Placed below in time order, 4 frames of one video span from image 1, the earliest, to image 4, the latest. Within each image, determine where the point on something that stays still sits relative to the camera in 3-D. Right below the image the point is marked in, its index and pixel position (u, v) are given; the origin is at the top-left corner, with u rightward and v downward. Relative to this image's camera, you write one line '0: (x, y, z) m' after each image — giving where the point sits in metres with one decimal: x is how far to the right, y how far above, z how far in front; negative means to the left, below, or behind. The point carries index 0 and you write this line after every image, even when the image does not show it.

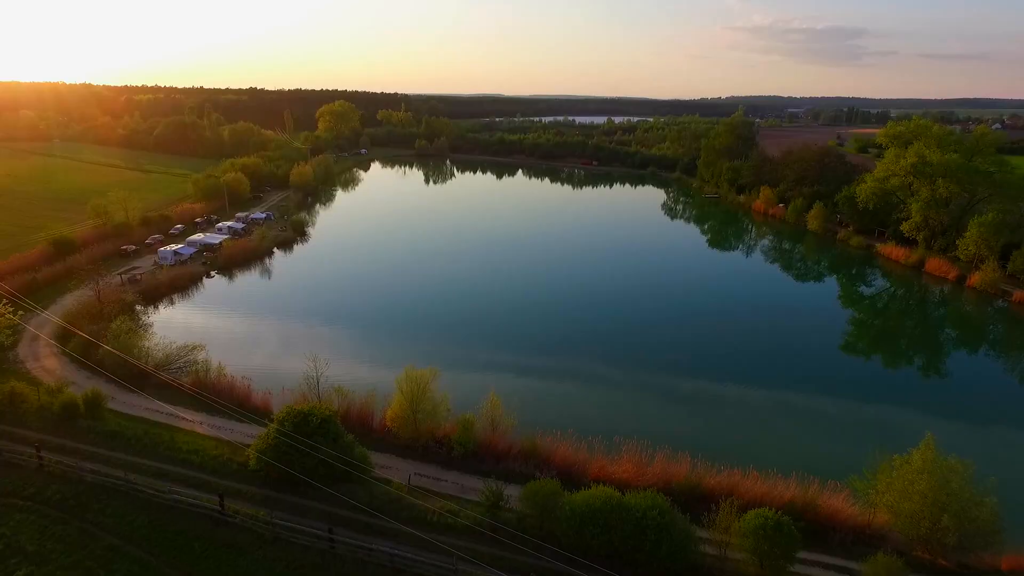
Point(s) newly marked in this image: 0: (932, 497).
0: (+8.3, -4.2, +11.1) m
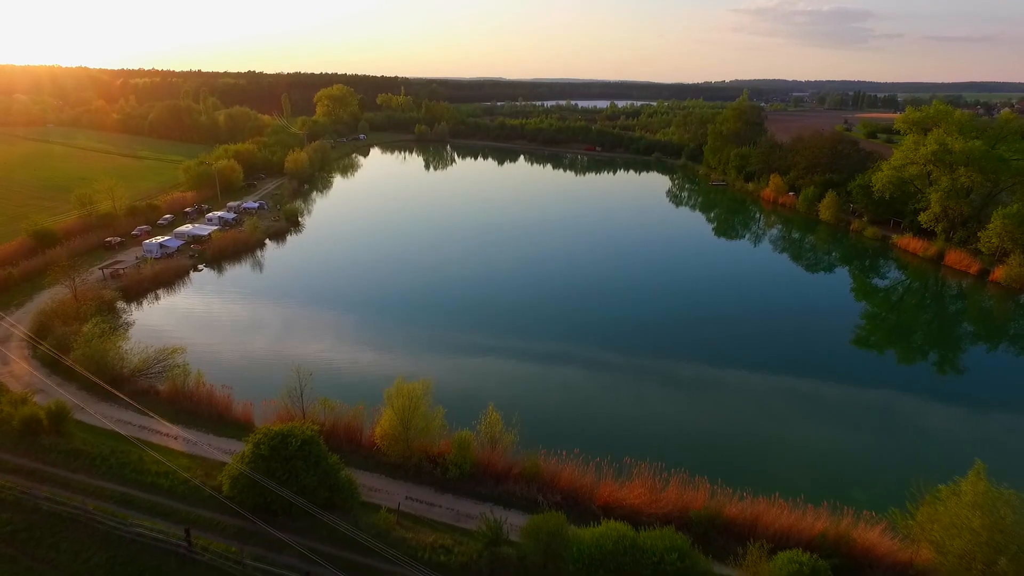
0: (+8.3, -4.3, +10.0) m
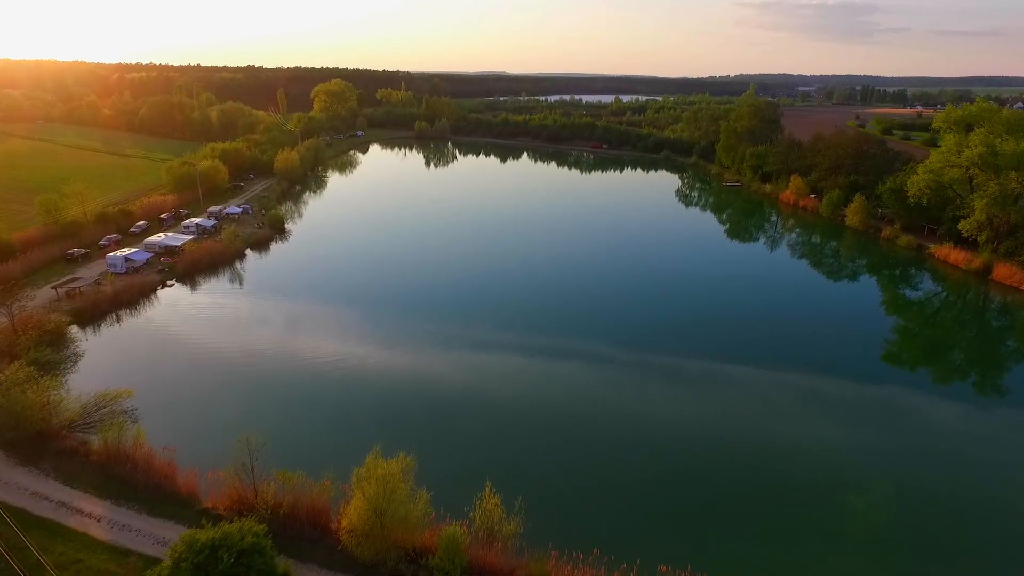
0: (+8.4, -5.3, +7.5) m
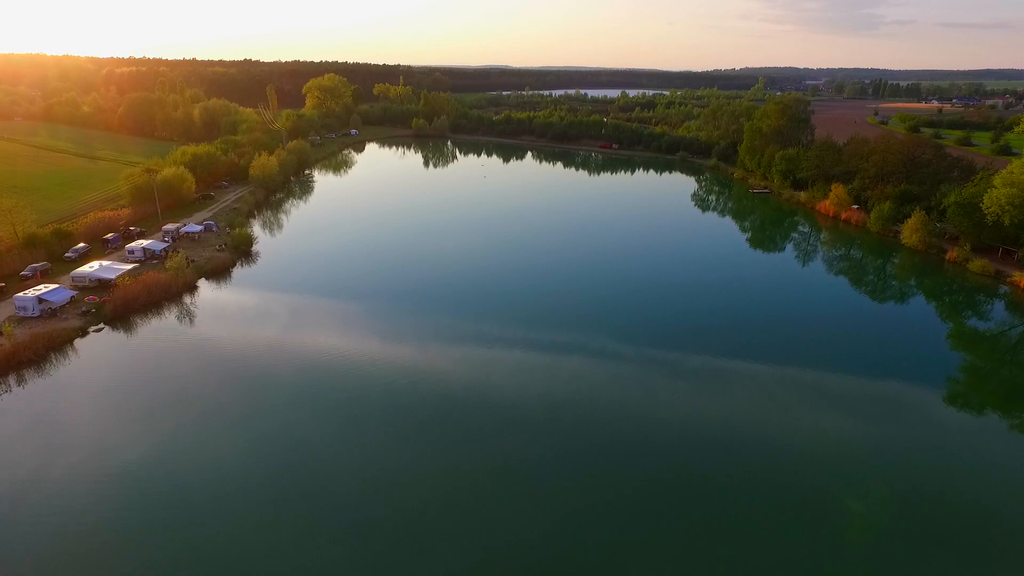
0: (+8.4, -7.0, +3.0) m
